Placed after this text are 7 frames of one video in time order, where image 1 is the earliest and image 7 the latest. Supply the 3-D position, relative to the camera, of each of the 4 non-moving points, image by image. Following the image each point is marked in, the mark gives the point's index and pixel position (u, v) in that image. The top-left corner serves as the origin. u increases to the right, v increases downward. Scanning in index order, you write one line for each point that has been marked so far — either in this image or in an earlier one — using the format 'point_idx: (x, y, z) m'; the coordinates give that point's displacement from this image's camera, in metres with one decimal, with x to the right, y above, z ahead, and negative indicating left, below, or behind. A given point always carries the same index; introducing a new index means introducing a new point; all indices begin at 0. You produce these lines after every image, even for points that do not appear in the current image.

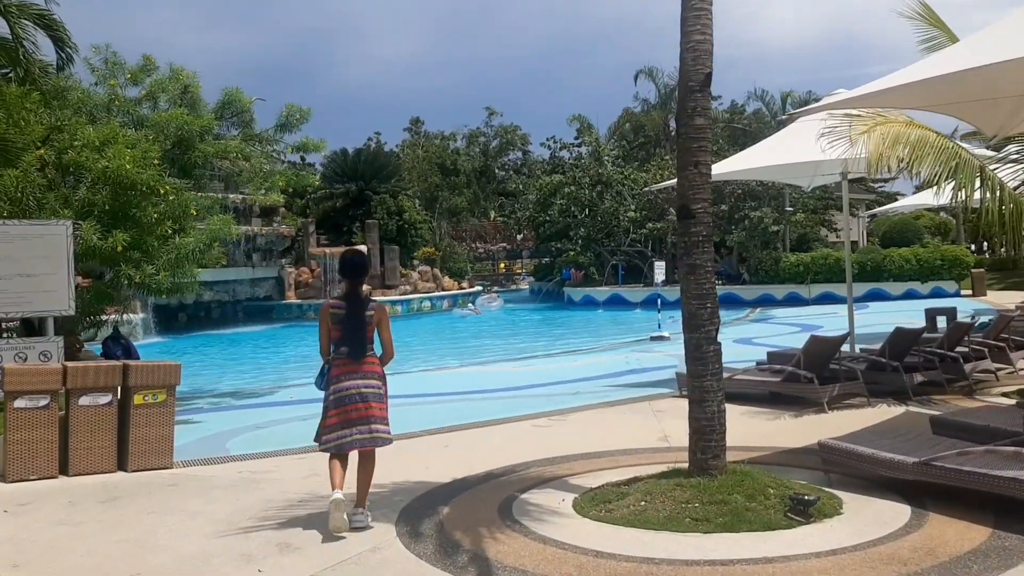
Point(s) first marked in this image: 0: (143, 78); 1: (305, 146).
0: (-4.8, +2.7, +10.6) m
1: (-2.9, +2.0, +11.4) m
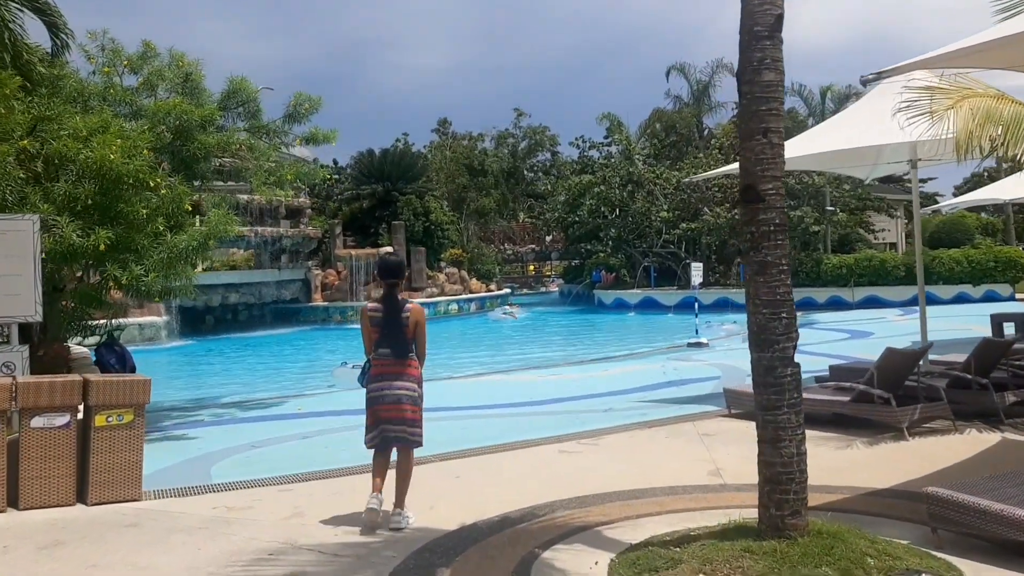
0: (-4.4, +2.7, +9.7) m
1: (-2.6, +2.0, +10.5) m
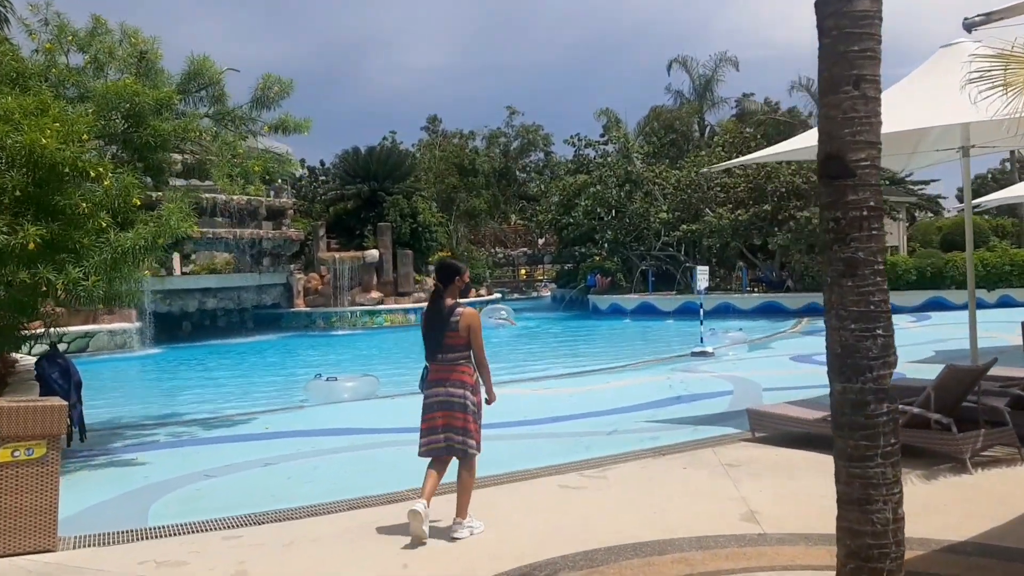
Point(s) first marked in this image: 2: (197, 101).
0: (-4.5, +2.6, +8.7) m
1: (-2.7, +1.9, +9.5) m
2: (-3.8, +2.2, +9.9) m
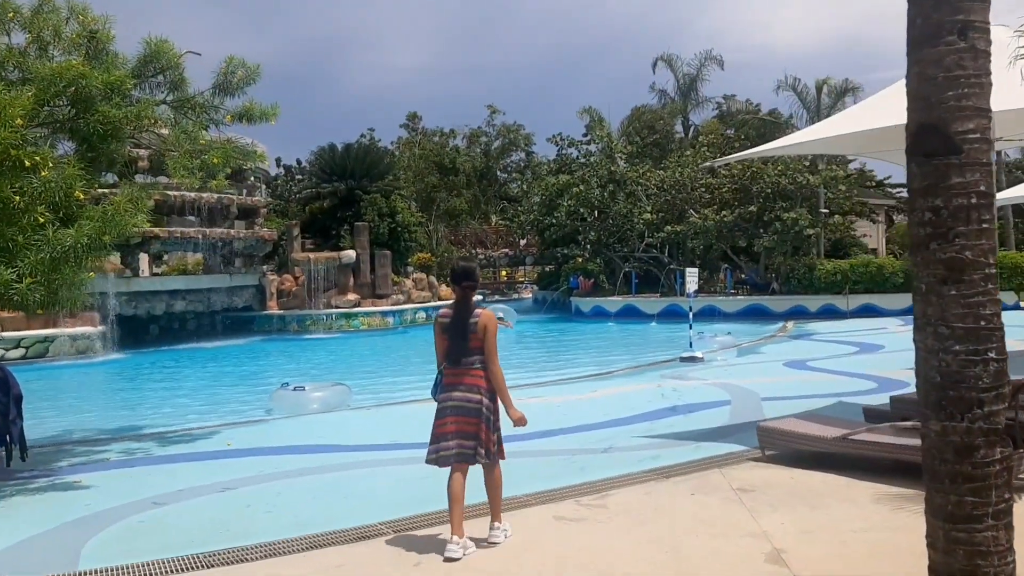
0: (-4.7, +2.6, +7.9) m
1: (-2.8, +1.9, +8.8) m
2: (-4.0, +2.2, +9.1) m
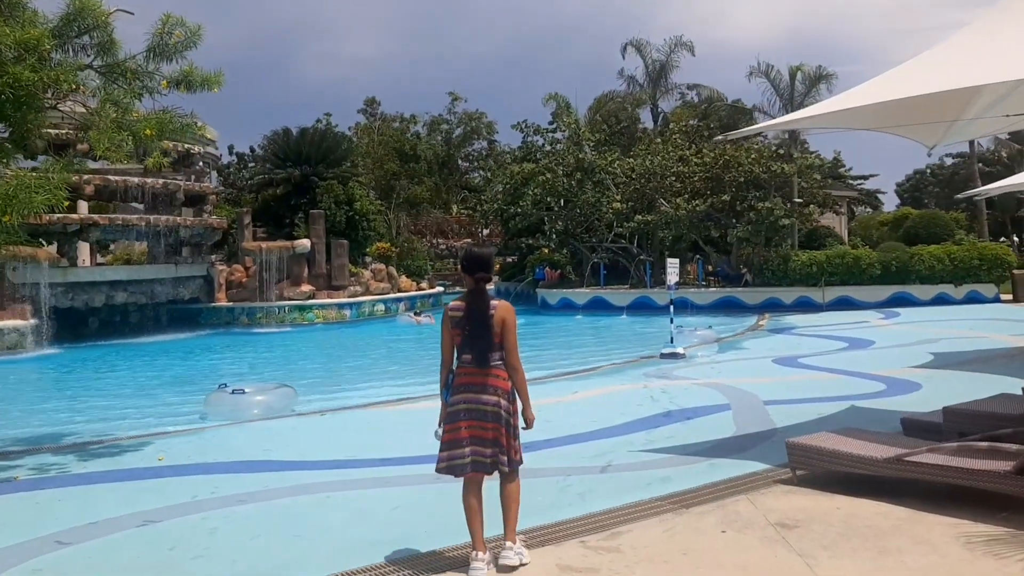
0: (-4.9, +2.7, +6.7) m
1: (-3.0, +2.0, +7.6) m
2: (-4.2, +2.3, +7.9) m
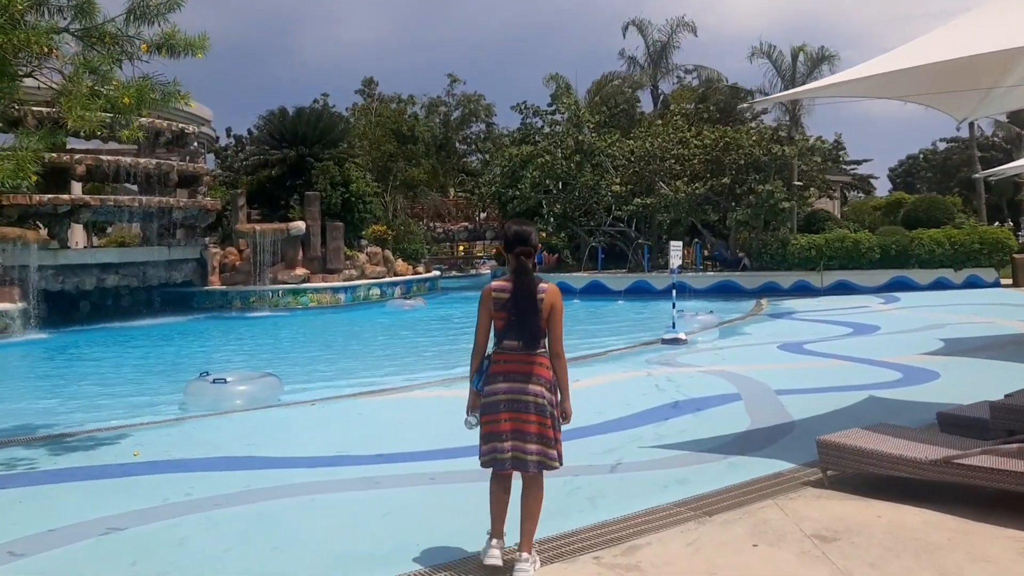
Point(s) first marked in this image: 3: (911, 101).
0: (-4.8, +2.8, +6.2) m
1: (-3.0, +2.1, +7.2) m
2: (-4.2, +2.5, +7.4) m
3: (+3.4, +1.6, +6.9) m
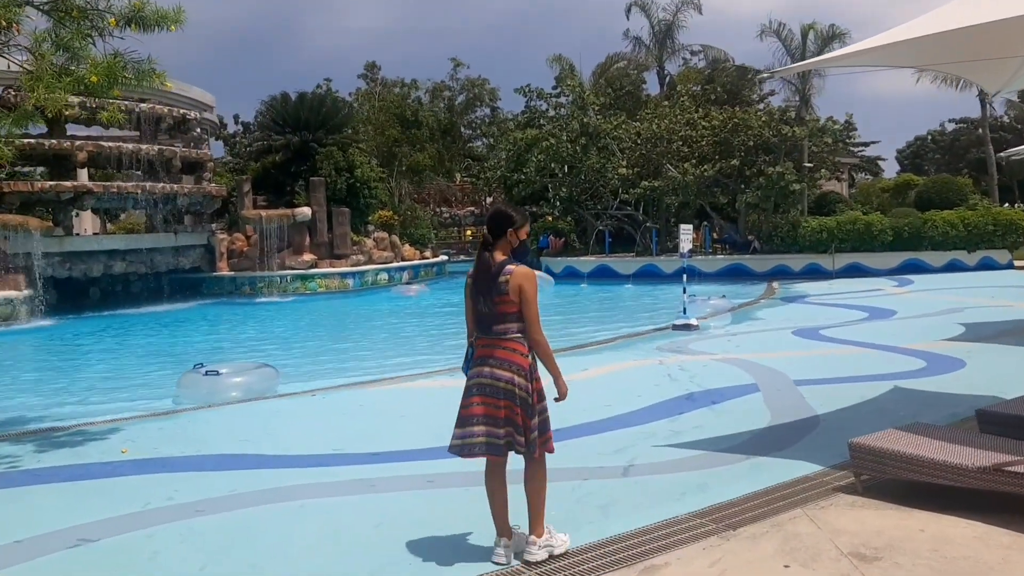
0: (-4.8, +2.8, +6.0) m
1: (-2.9, +2.2, +6.9) m
2: (-4.1, +2.5, +7.2) m
3: (+3.4, +1.7, +6.6) m
